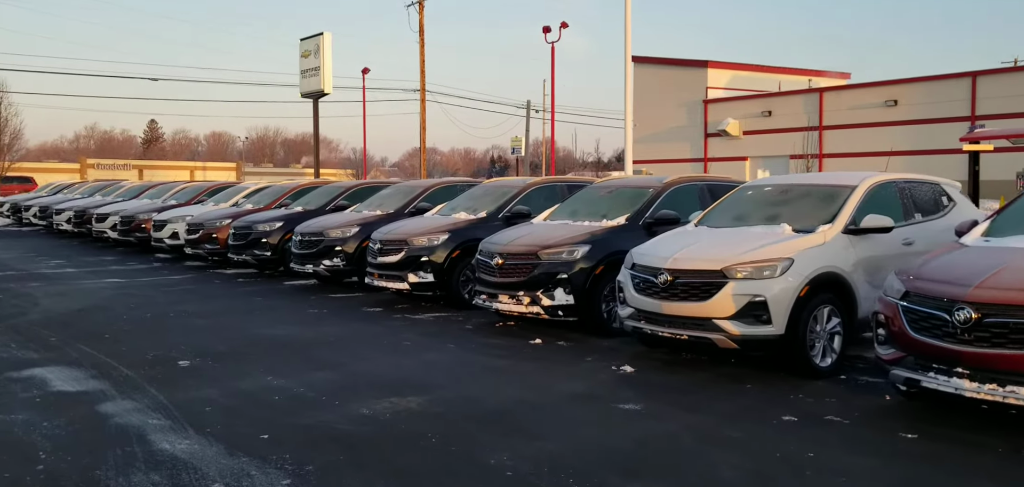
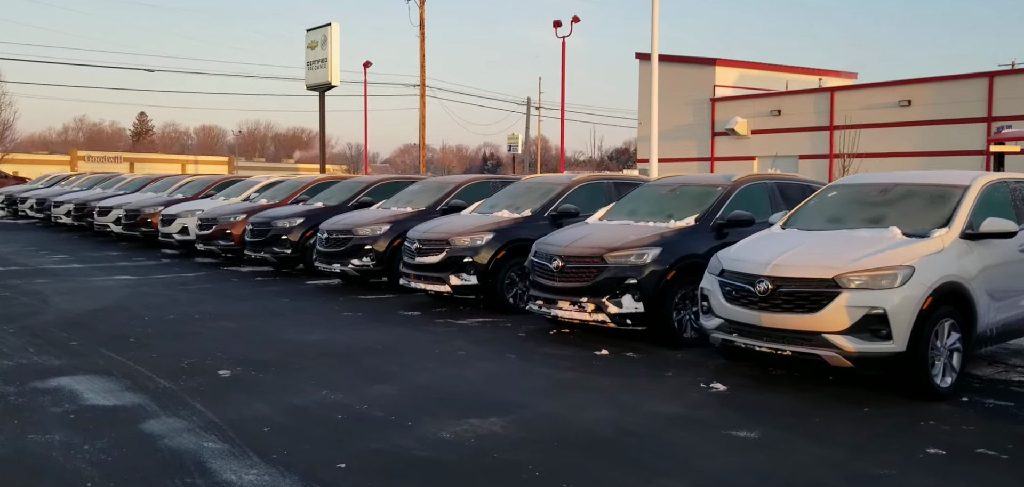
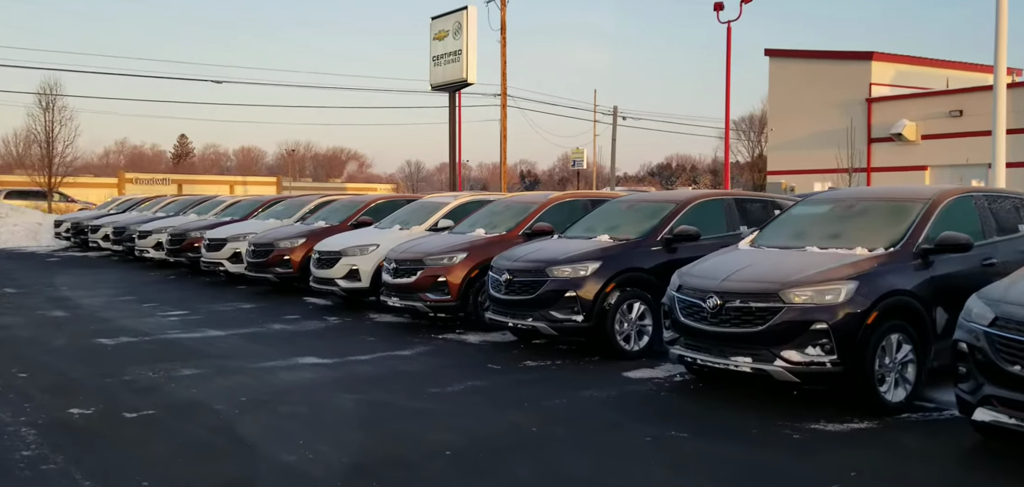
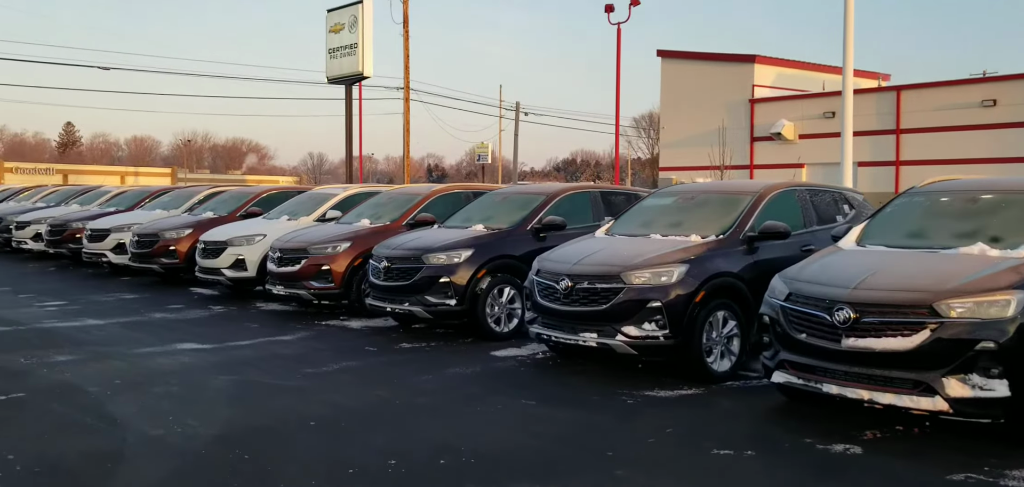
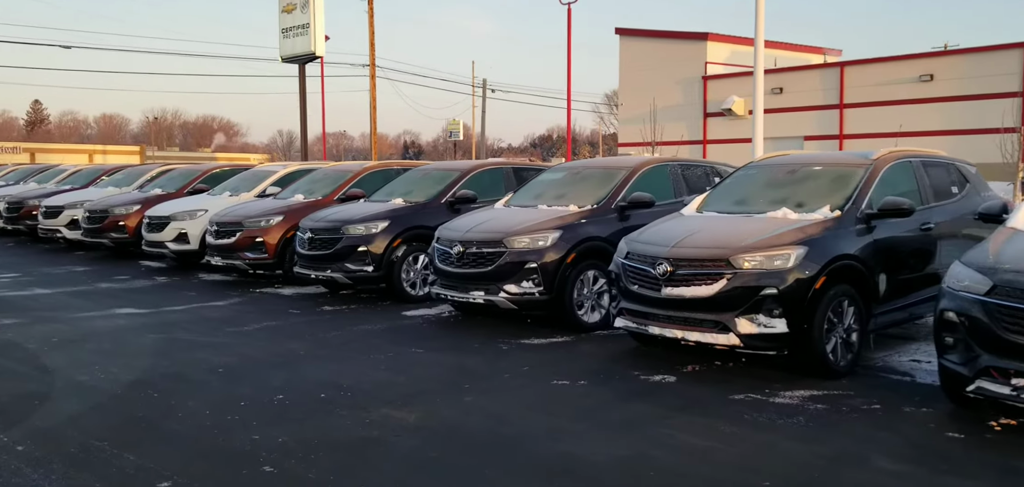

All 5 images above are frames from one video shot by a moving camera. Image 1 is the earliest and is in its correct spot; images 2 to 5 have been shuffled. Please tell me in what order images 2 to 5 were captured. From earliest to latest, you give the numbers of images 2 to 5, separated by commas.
2, 5, 4, 3
